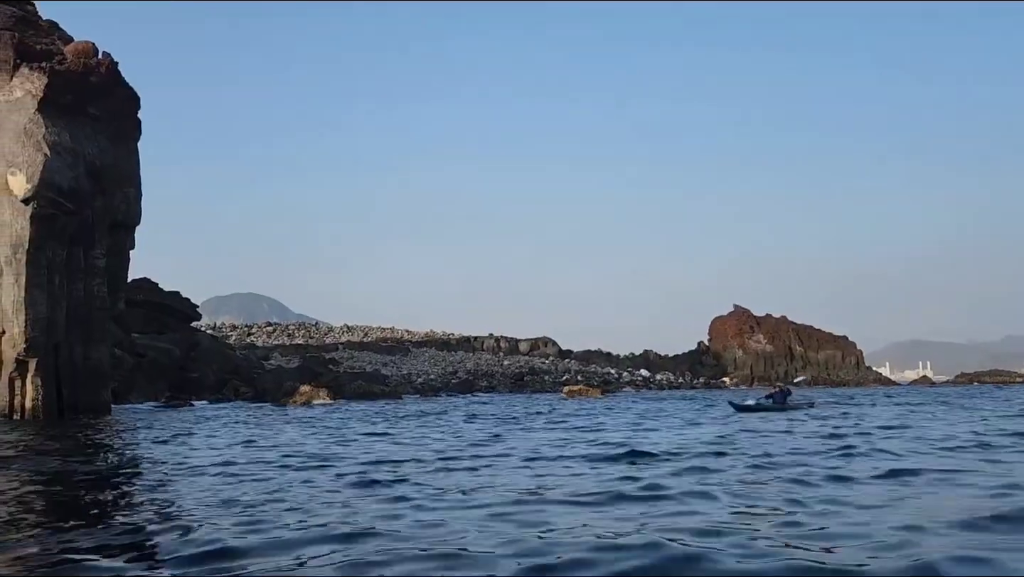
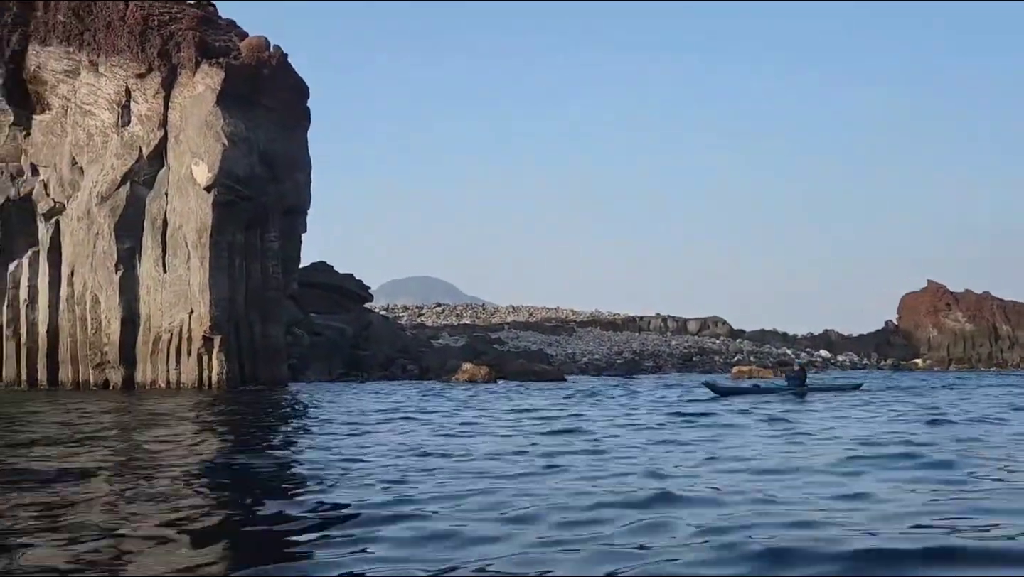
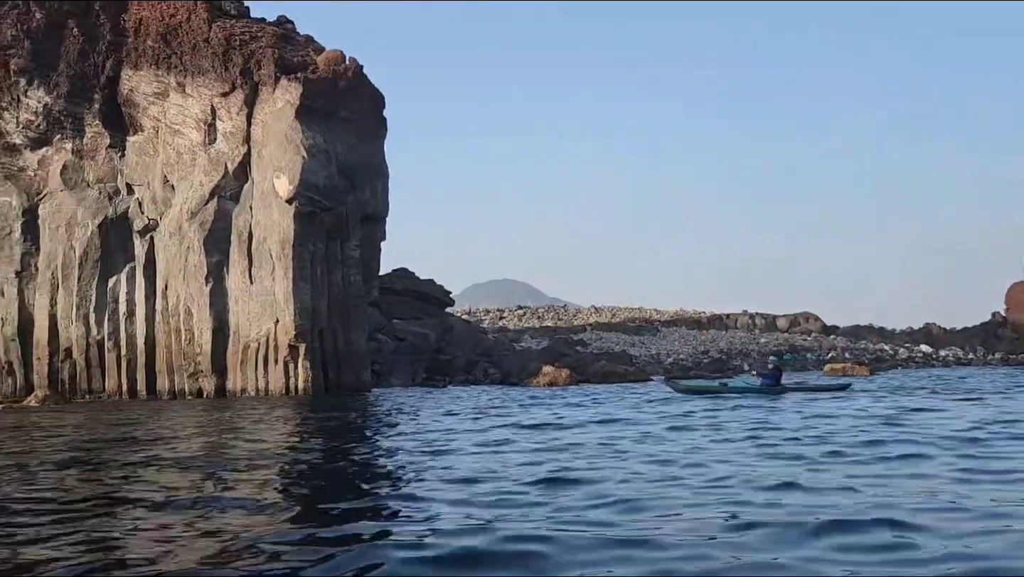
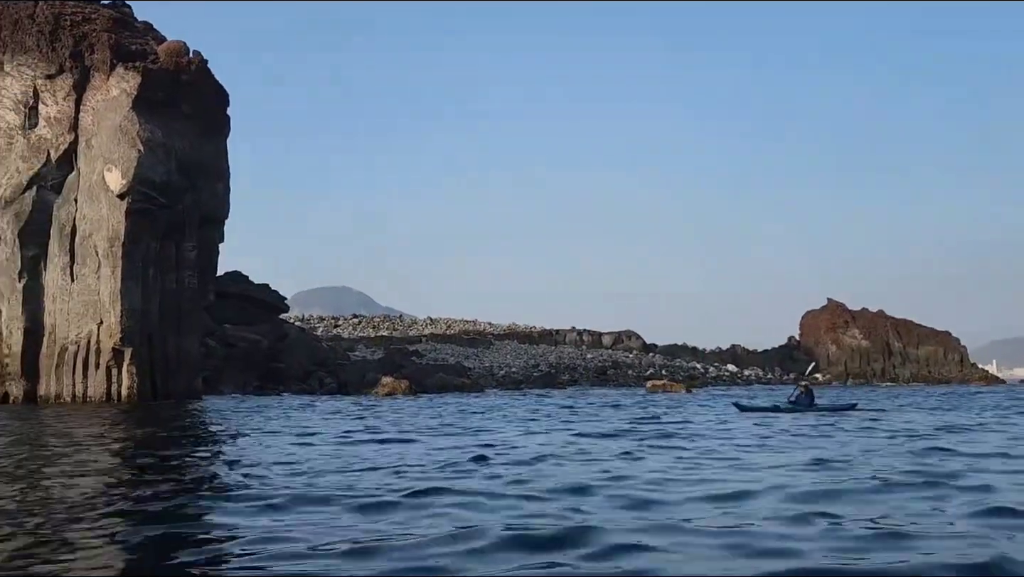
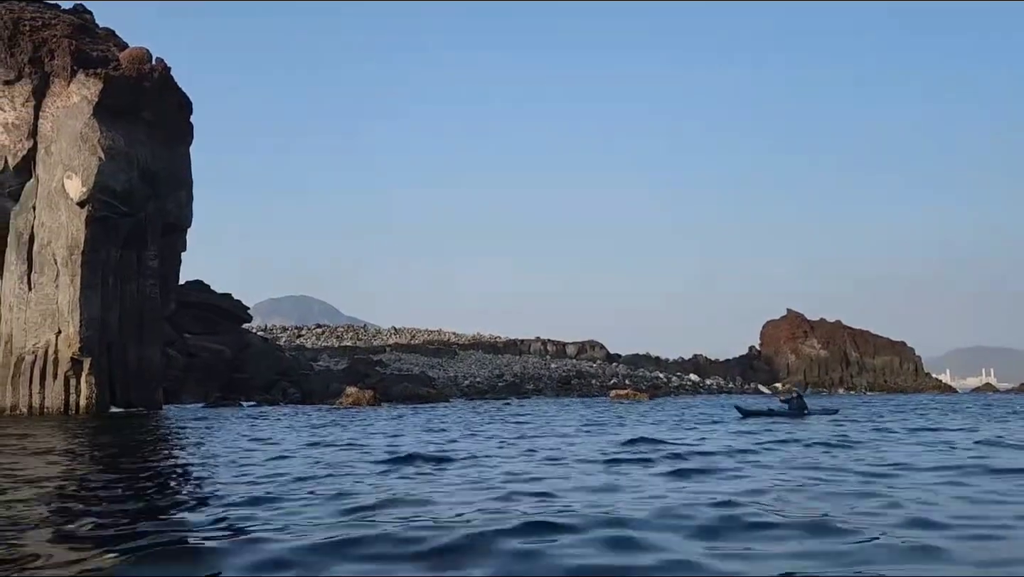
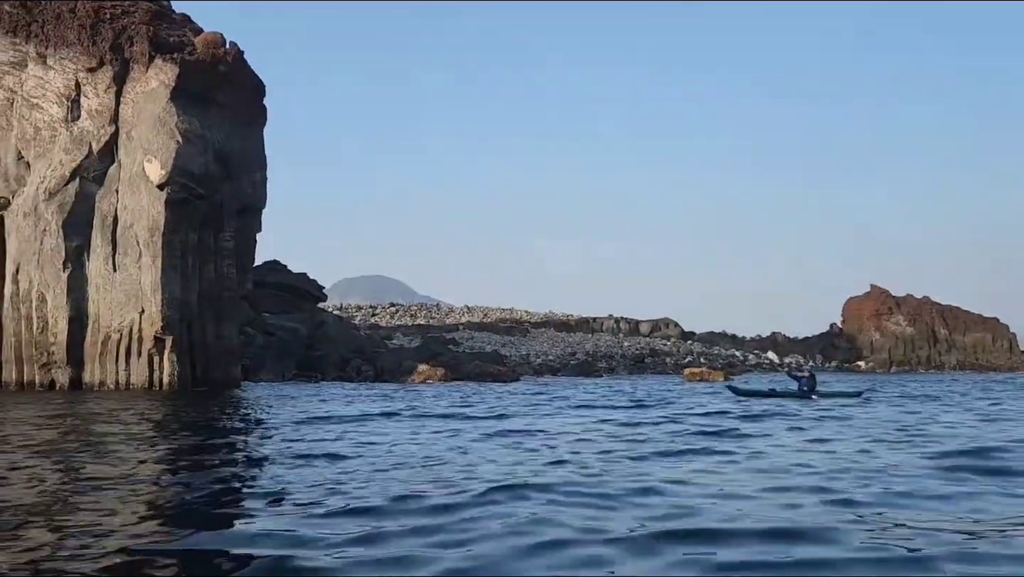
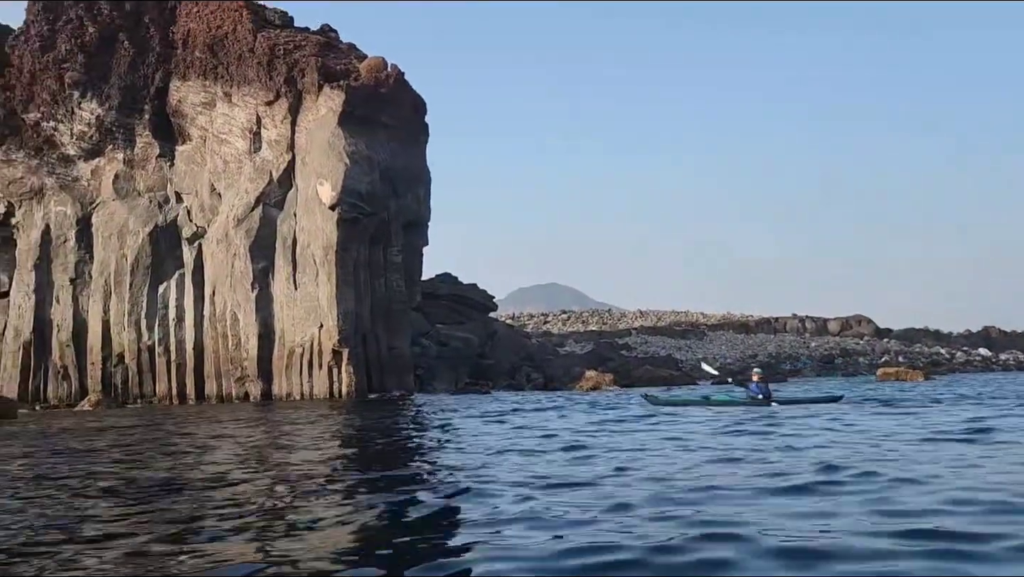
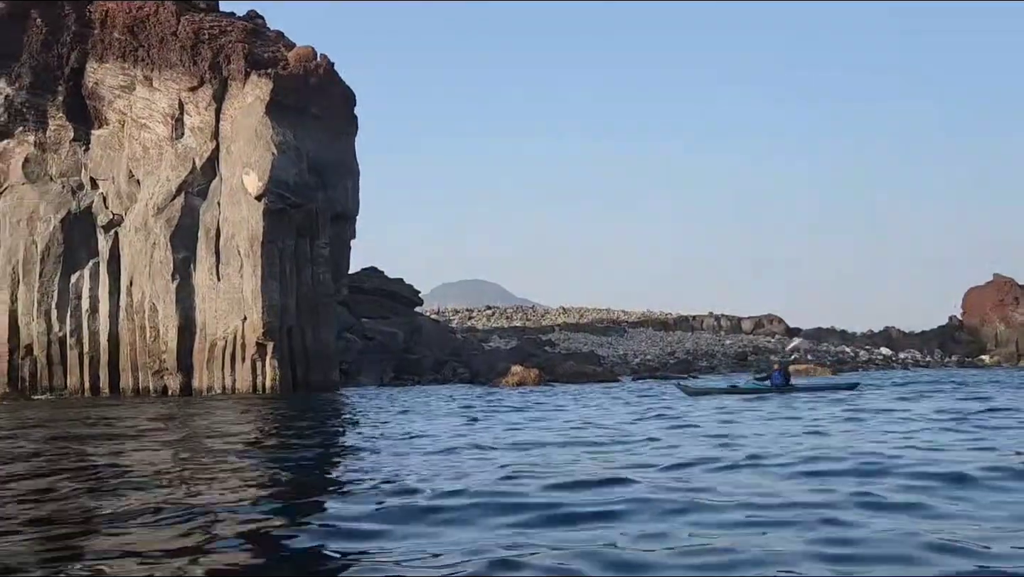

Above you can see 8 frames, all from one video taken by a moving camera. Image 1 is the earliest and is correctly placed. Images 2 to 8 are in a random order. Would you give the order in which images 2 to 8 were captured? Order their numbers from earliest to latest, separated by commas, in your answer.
5, 4, 6, 2, 8, 3, 7
